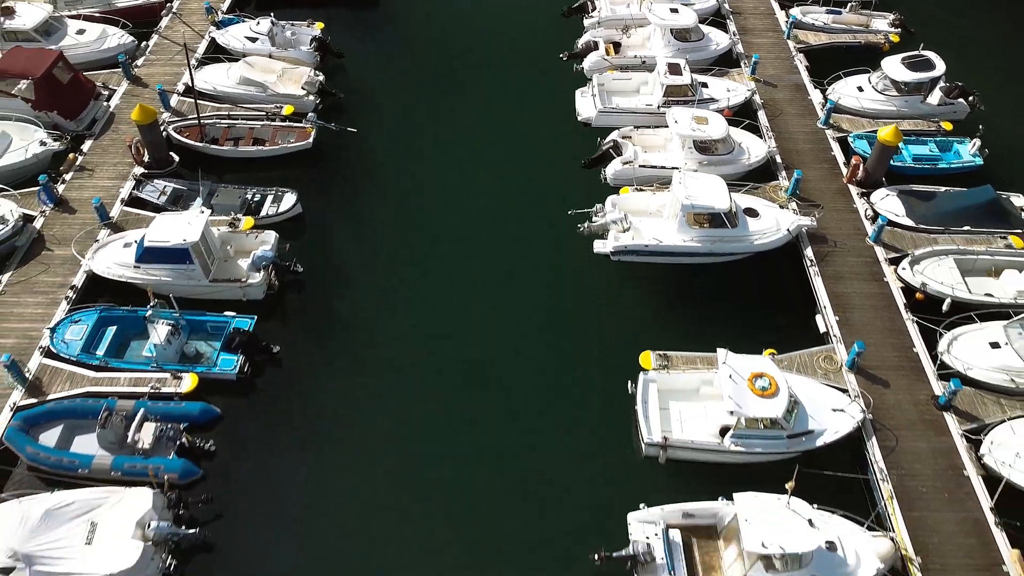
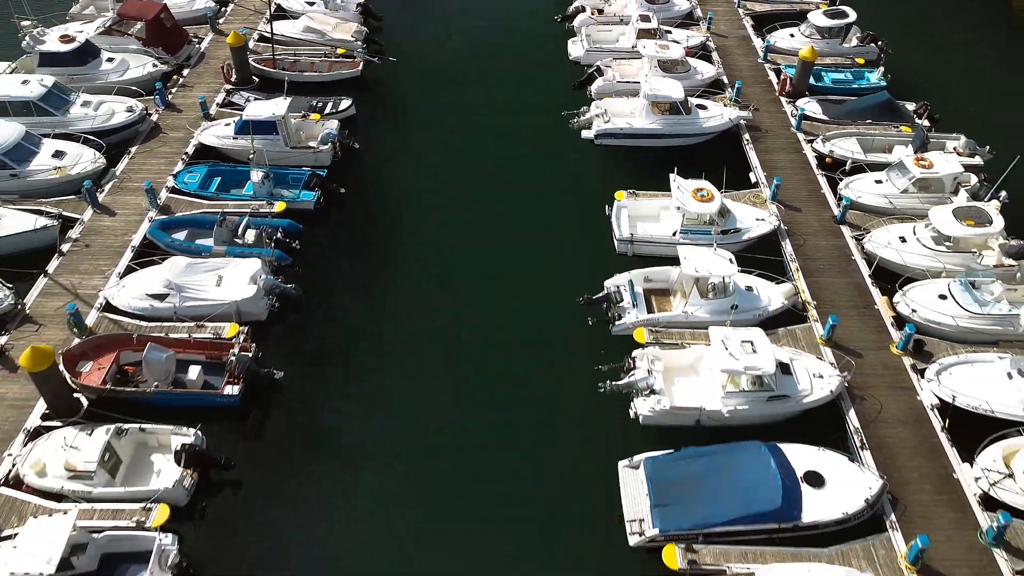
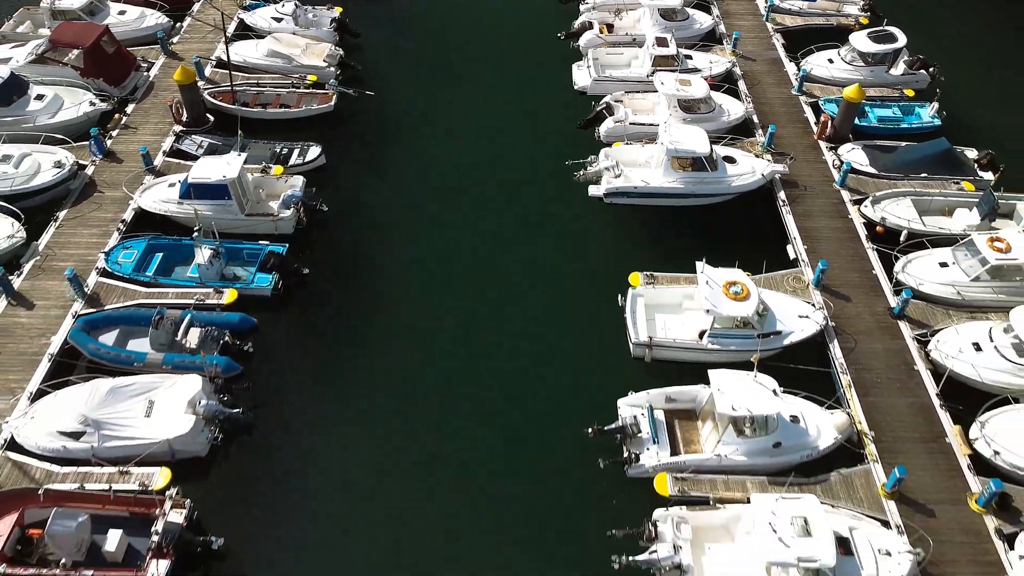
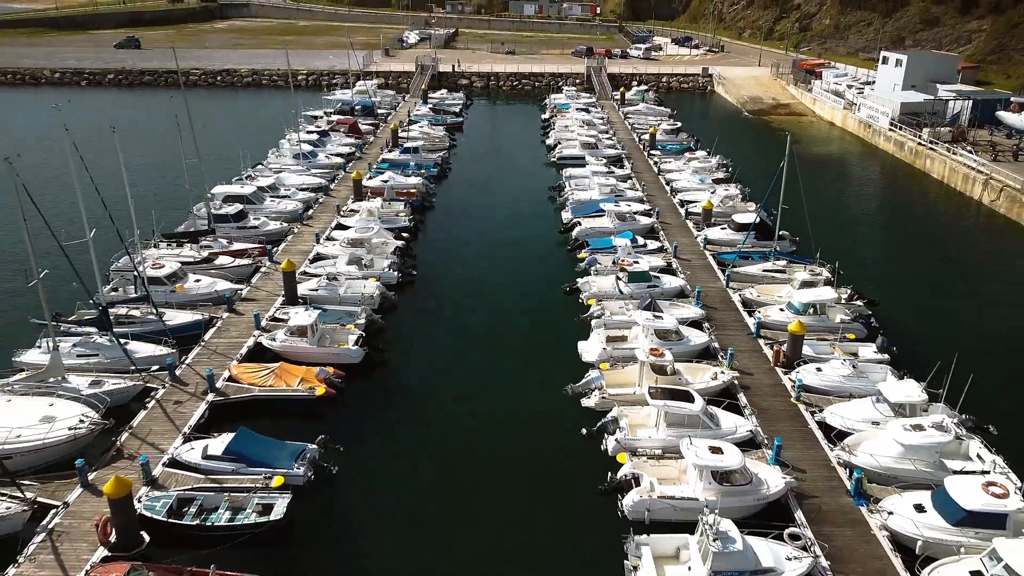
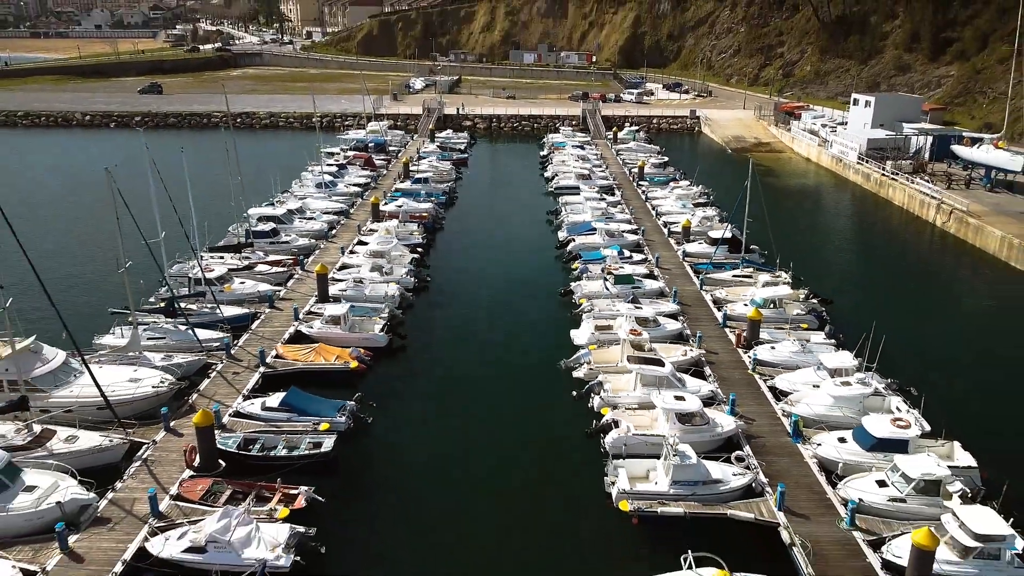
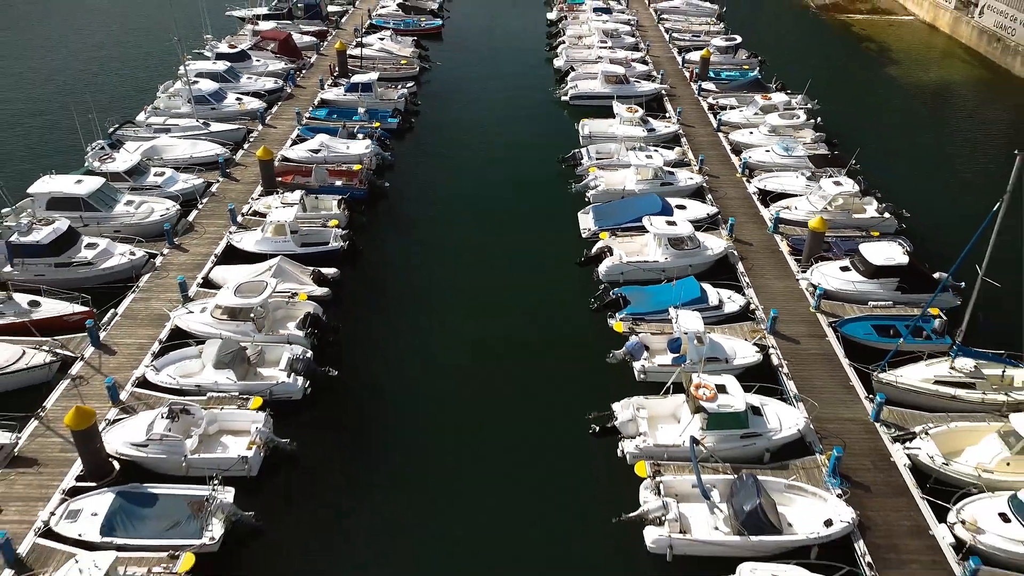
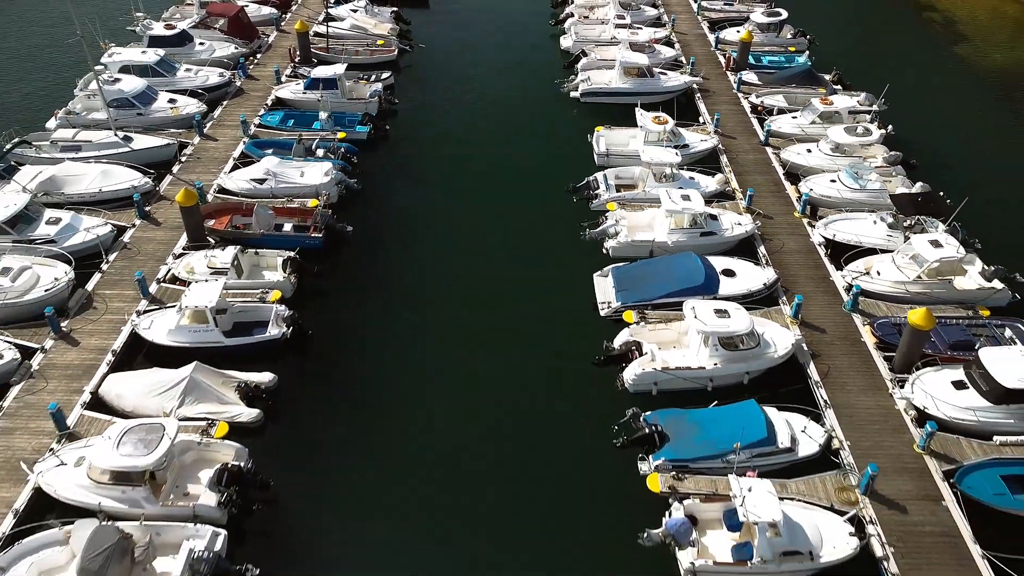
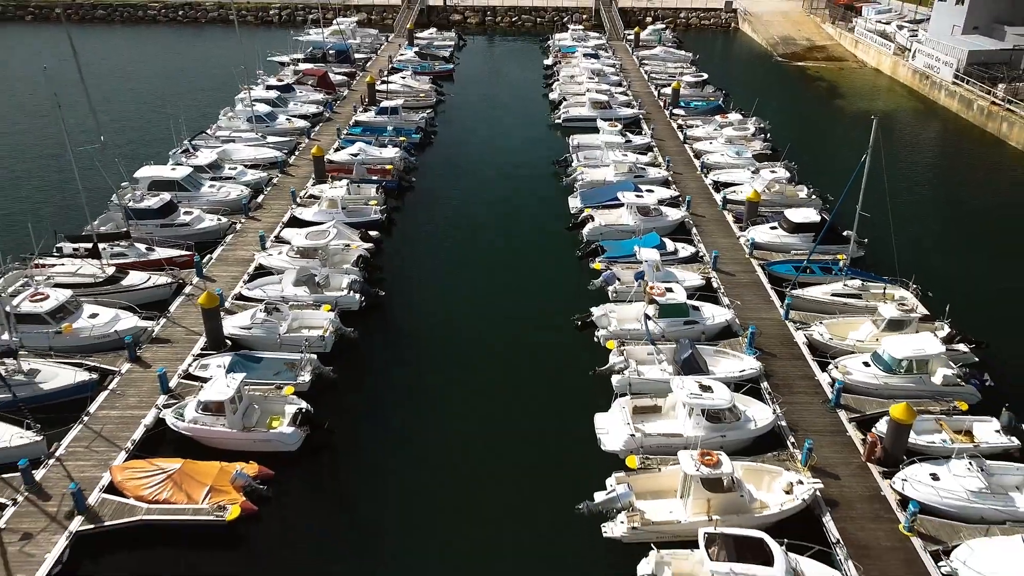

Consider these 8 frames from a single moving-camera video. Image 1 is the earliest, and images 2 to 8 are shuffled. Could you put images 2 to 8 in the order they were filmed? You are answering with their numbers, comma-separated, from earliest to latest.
3, 2, 7, 6, 8, 4, 5
